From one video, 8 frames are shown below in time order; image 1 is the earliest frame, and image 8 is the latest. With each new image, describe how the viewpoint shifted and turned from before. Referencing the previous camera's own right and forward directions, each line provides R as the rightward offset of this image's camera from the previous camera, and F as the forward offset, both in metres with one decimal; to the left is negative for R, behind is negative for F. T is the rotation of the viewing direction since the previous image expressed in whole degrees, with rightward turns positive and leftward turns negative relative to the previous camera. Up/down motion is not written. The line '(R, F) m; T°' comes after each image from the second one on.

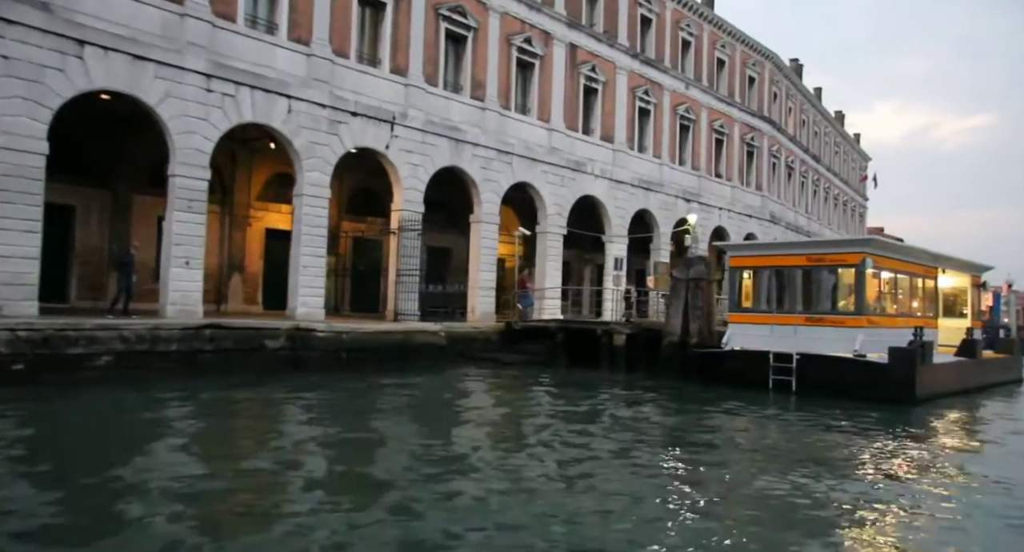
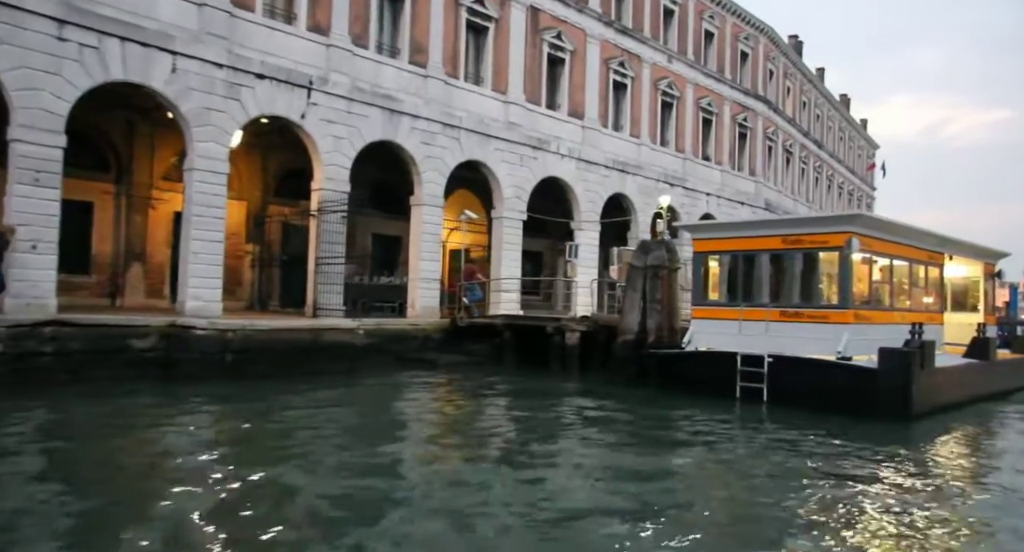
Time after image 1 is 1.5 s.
(+1.6, +2.3) m; -1°
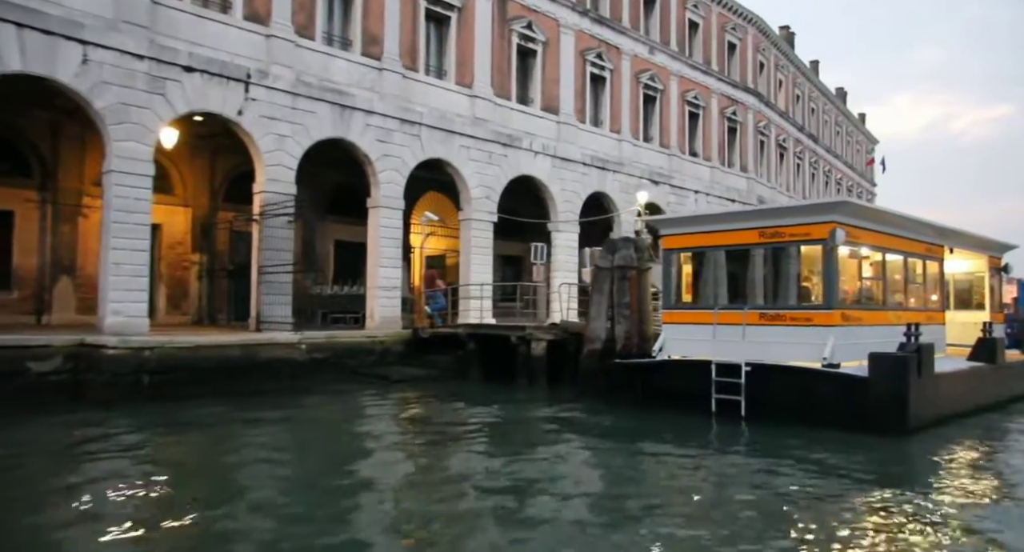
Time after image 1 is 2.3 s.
(+0.9, +1.3) m; 0°
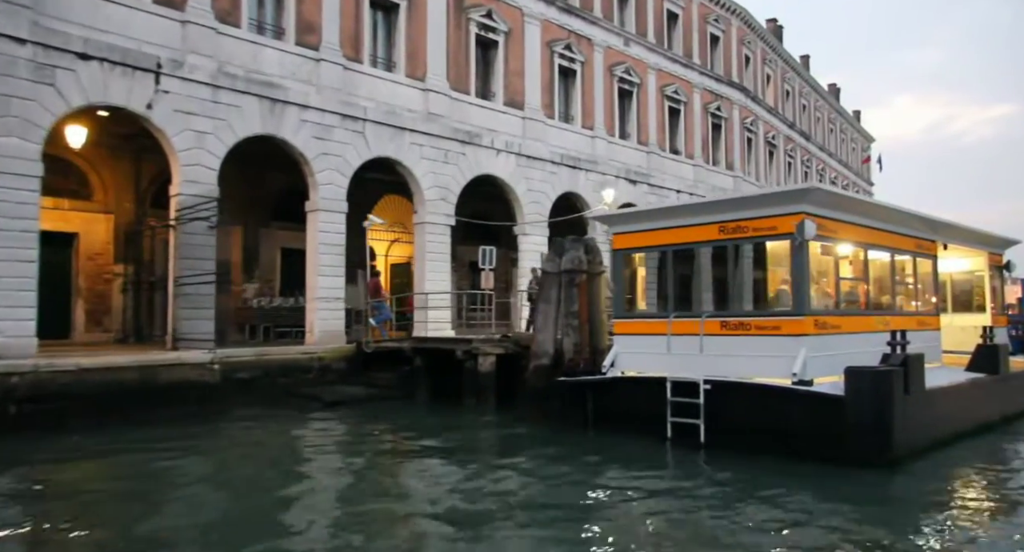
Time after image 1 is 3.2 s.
(+1.0, +1.4) m; 0°
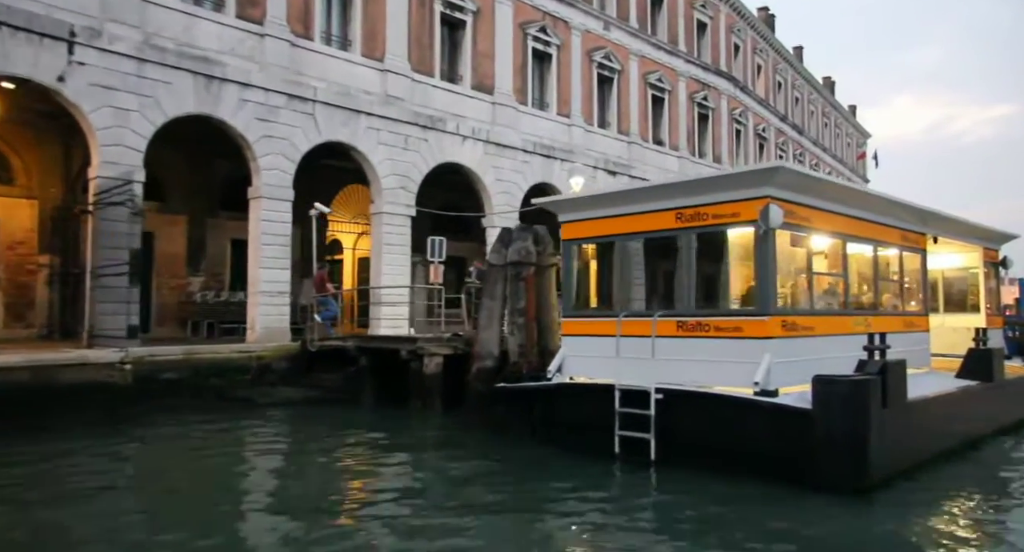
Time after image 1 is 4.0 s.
(+0.8, +1.1) m; 0°
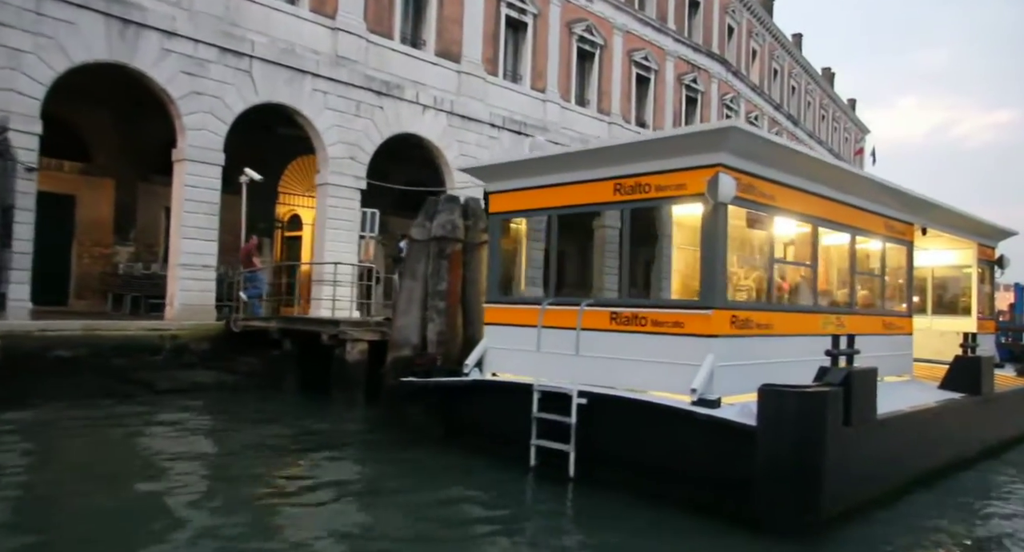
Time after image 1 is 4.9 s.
(+0.9, +1.2) m; 0°
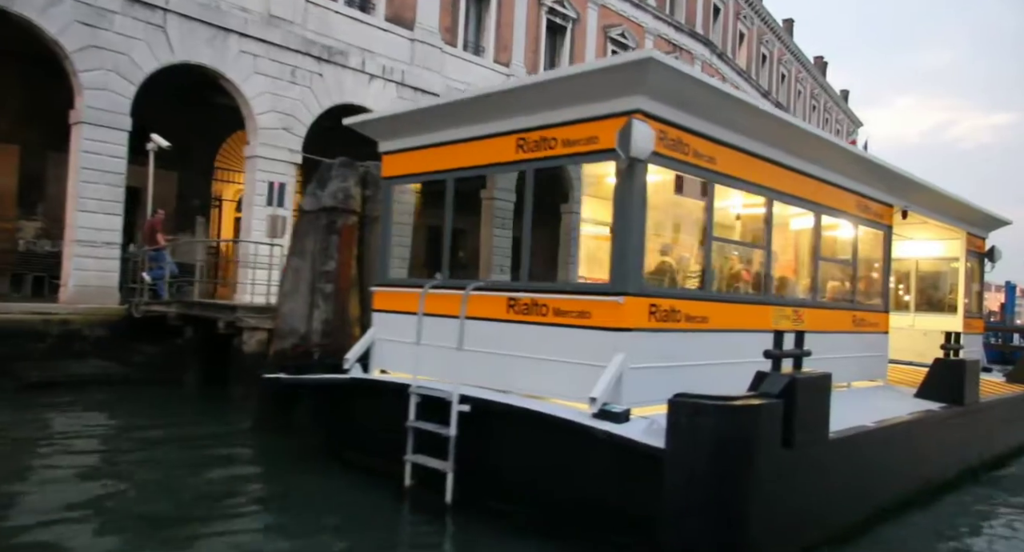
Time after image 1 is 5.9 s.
(+0.9, +1.3) m; 0°
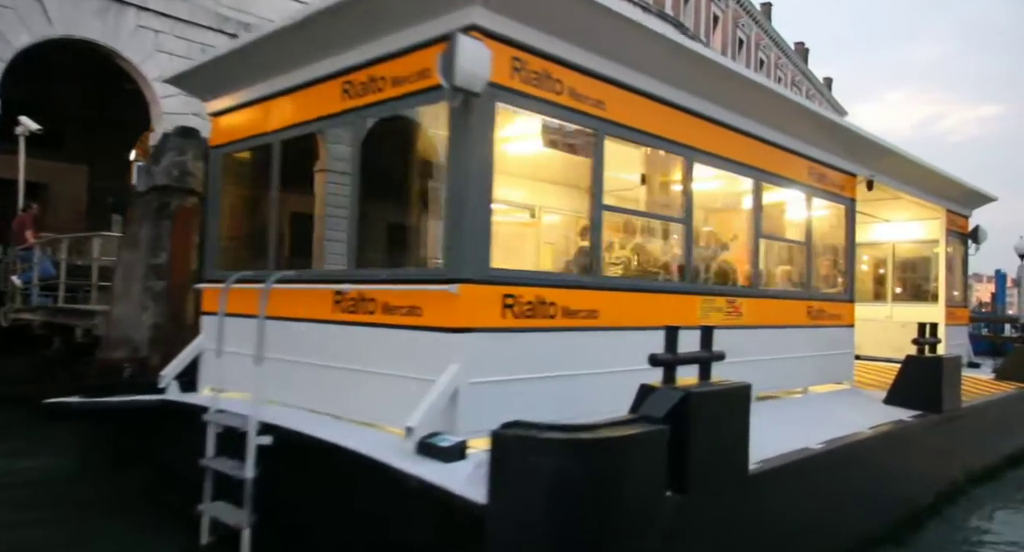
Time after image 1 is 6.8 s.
(+0.9, +1.3) m; 0°
